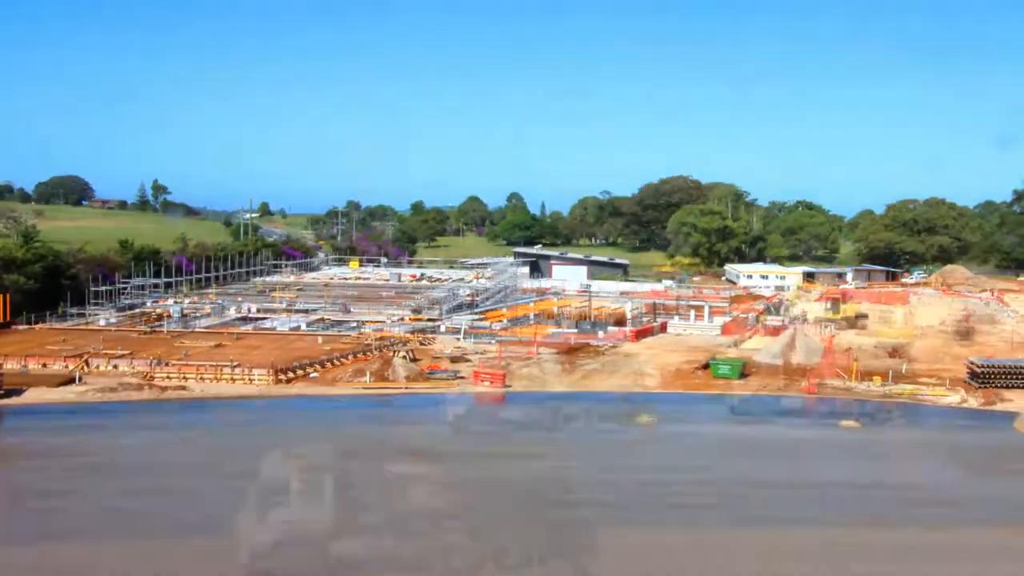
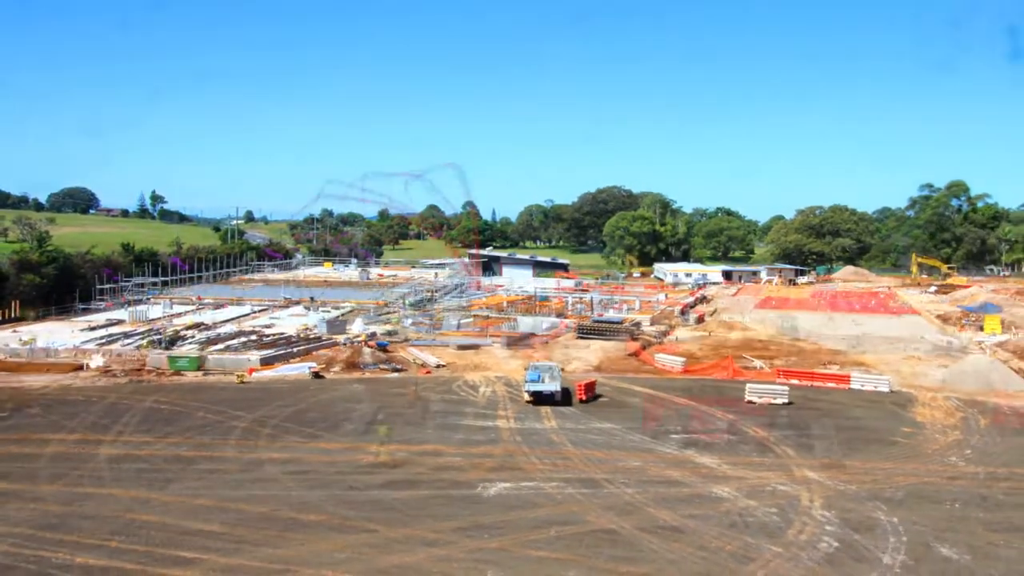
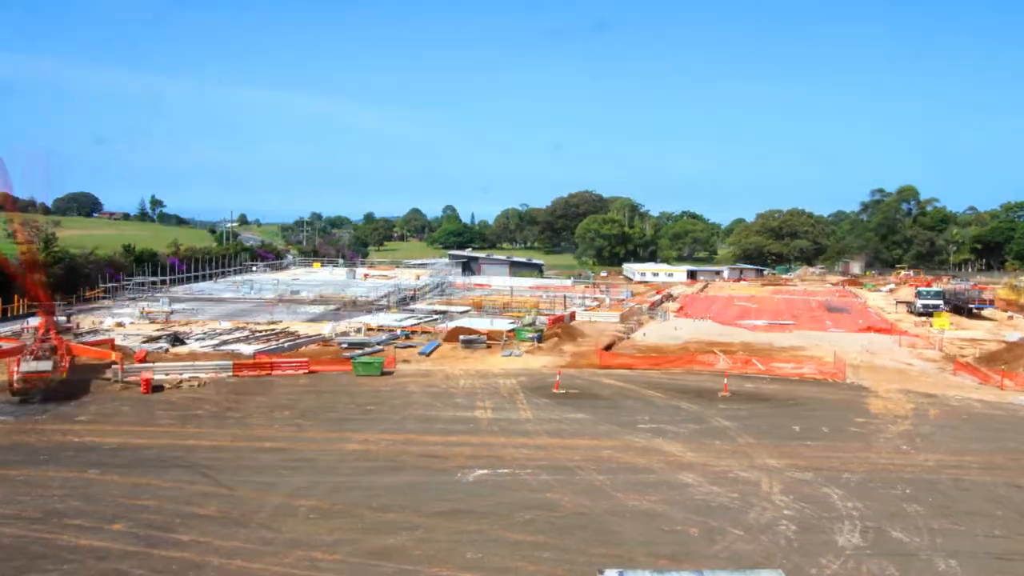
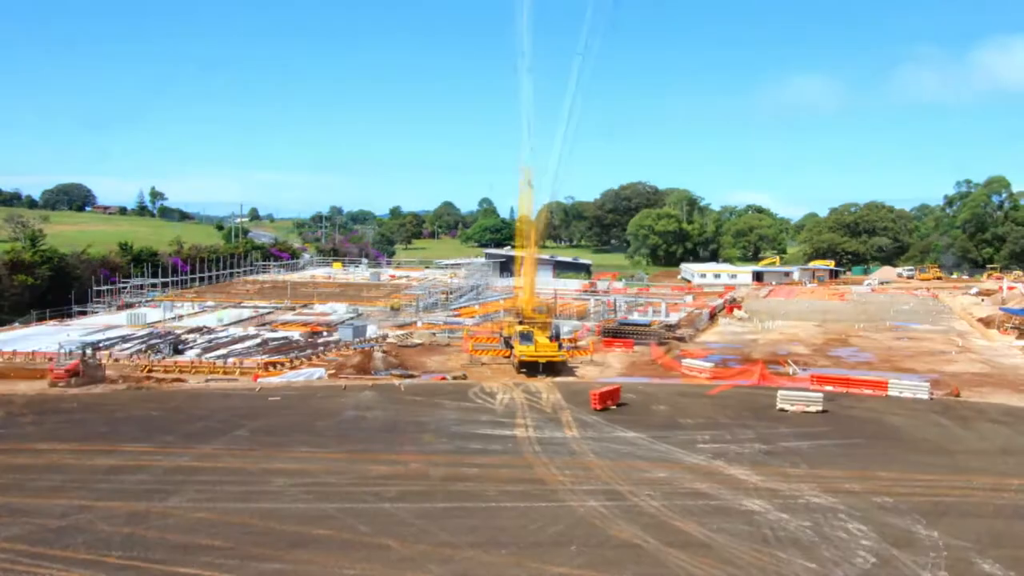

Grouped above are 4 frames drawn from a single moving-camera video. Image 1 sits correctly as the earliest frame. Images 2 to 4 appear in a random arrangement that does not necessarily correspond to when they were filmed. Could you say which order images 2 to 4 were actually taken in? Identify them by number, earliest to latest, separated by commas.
4, 2, 3
